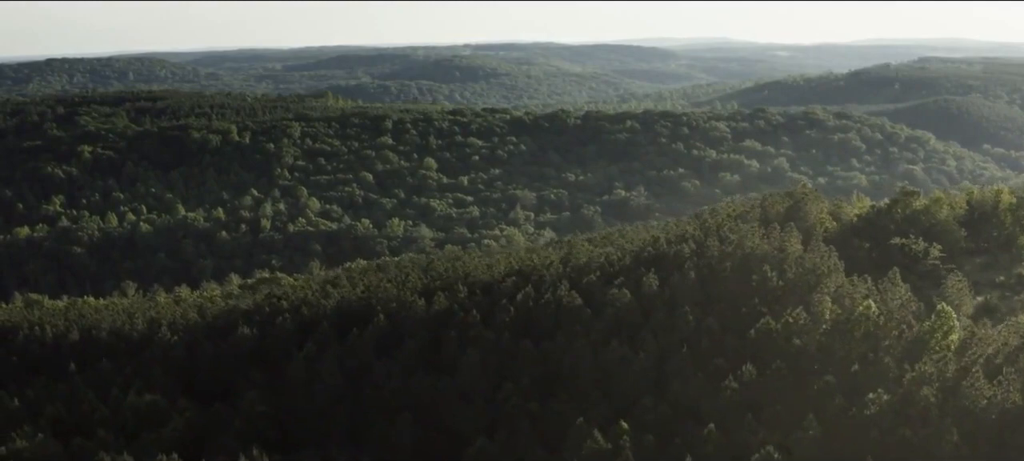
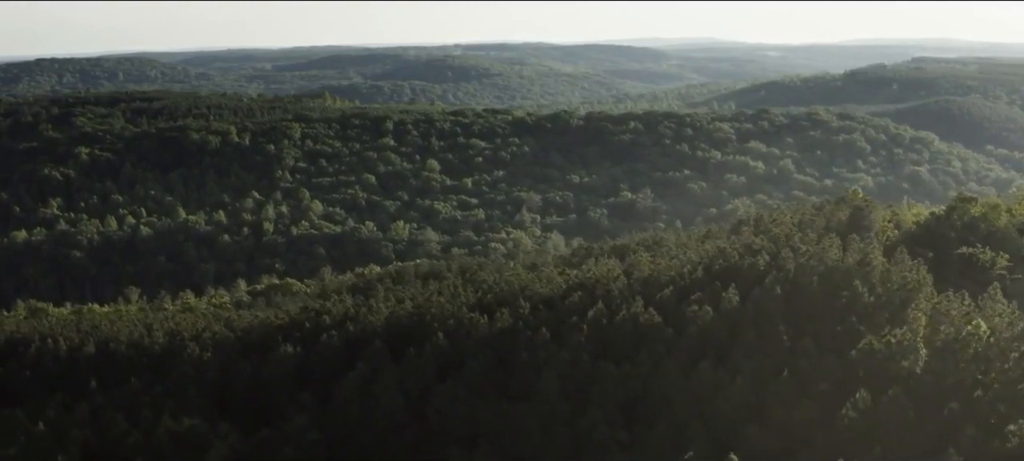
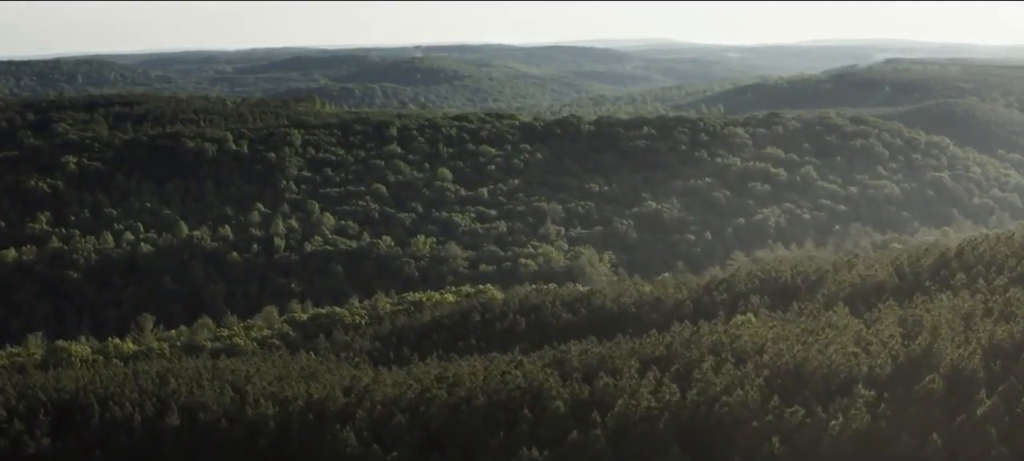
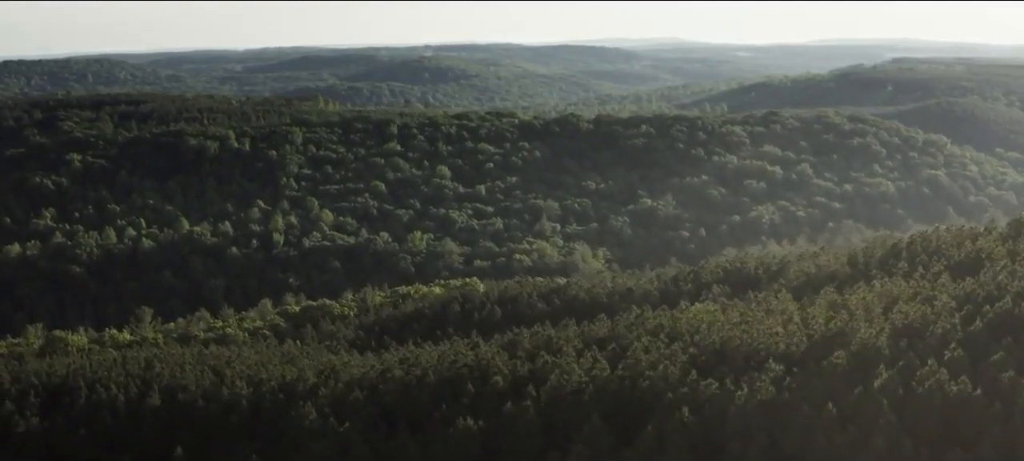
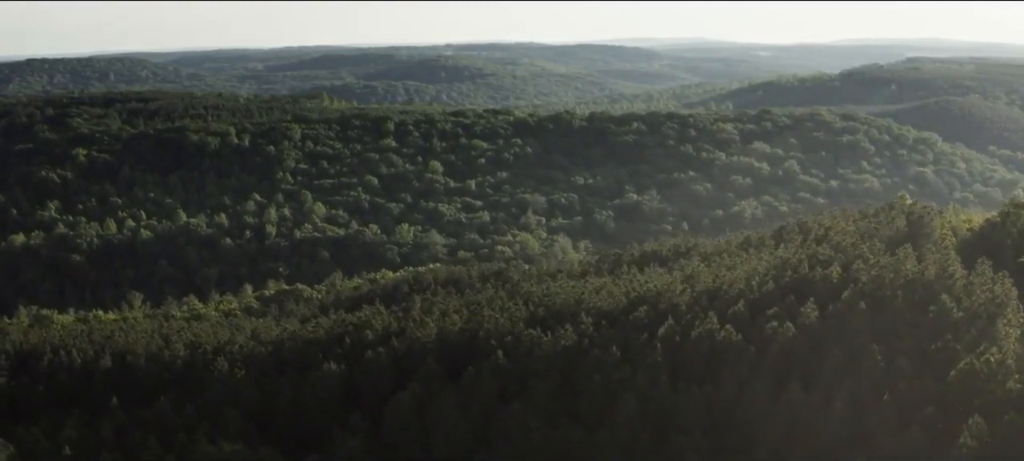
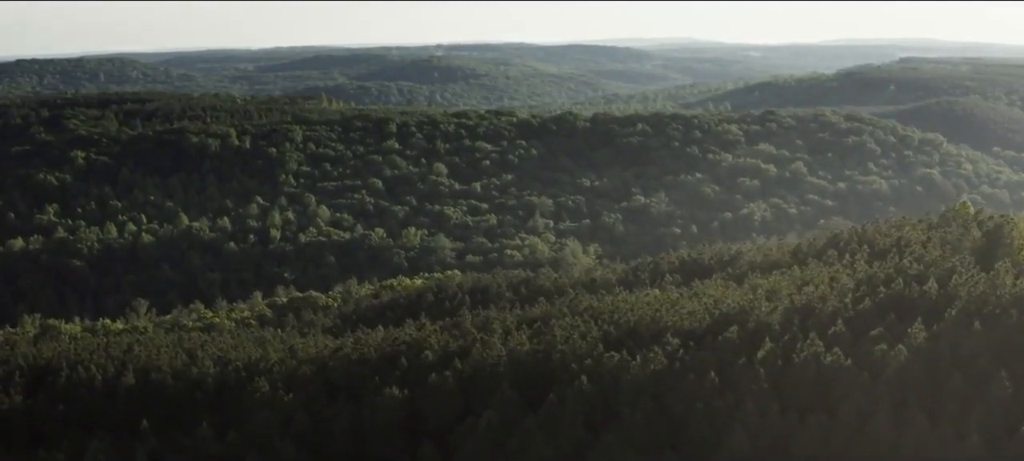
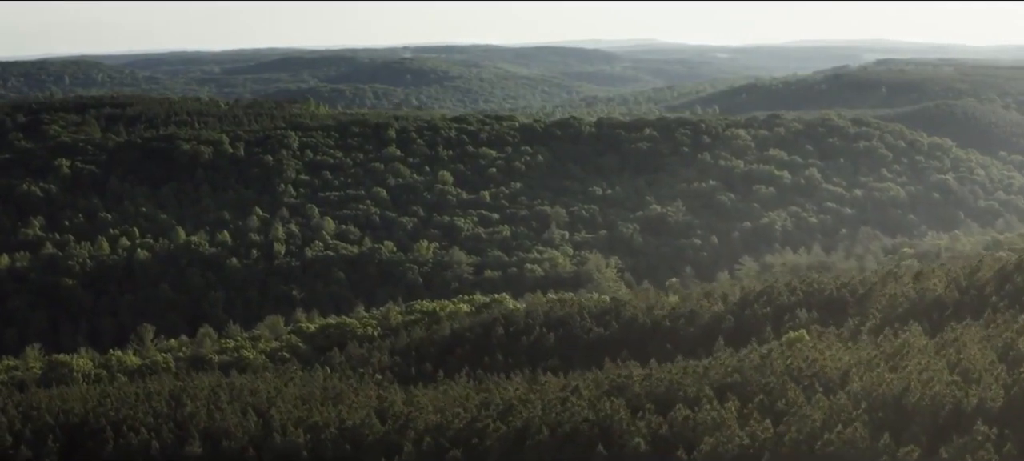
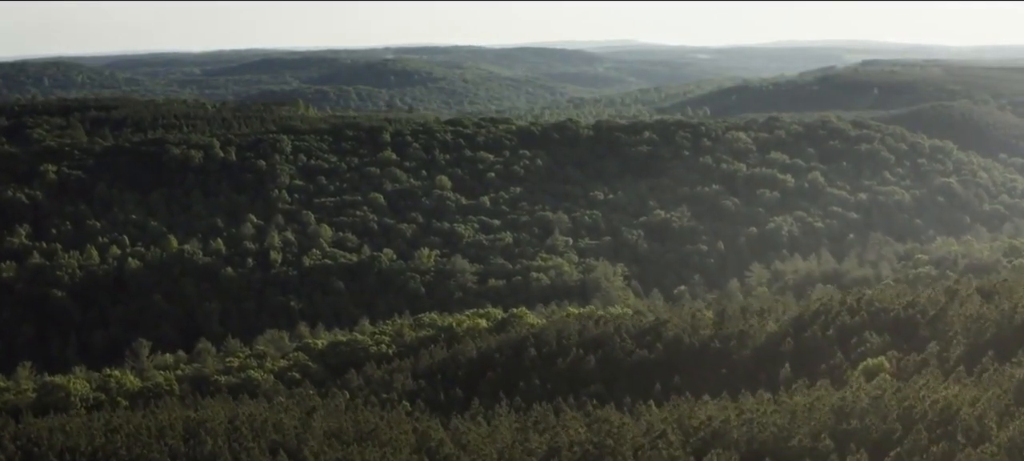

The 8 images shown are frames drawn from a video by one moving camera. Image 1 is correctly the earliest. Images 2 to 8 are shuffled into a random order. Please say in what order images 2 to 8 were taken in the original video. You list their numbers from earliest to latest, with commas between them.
2, 5, 6, 4, 3, 7, 8
